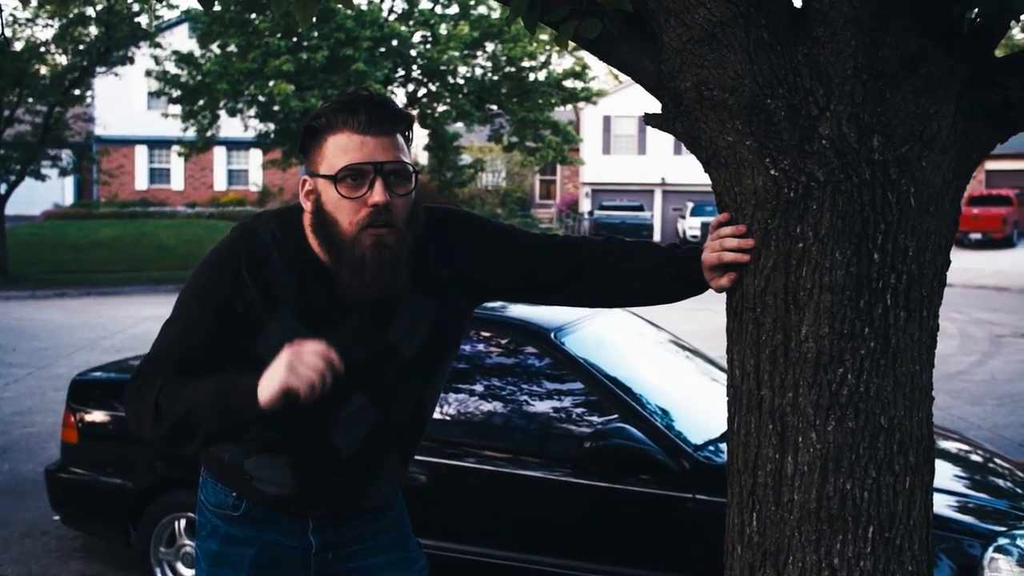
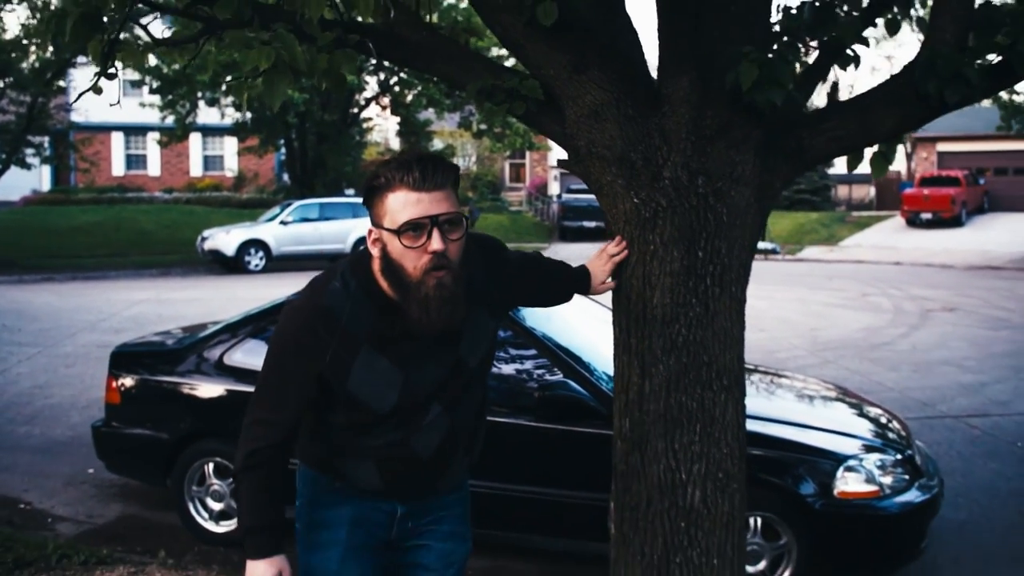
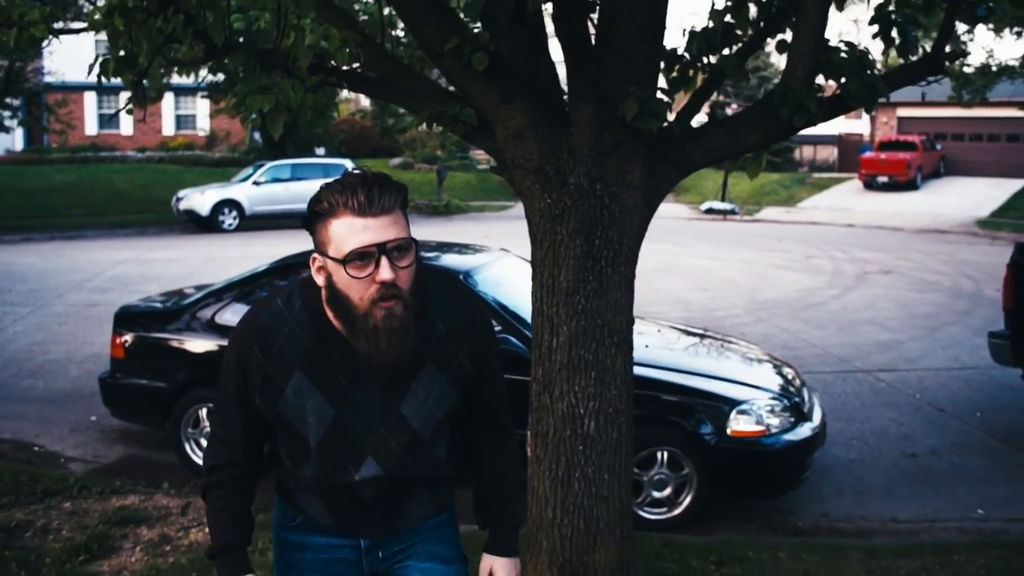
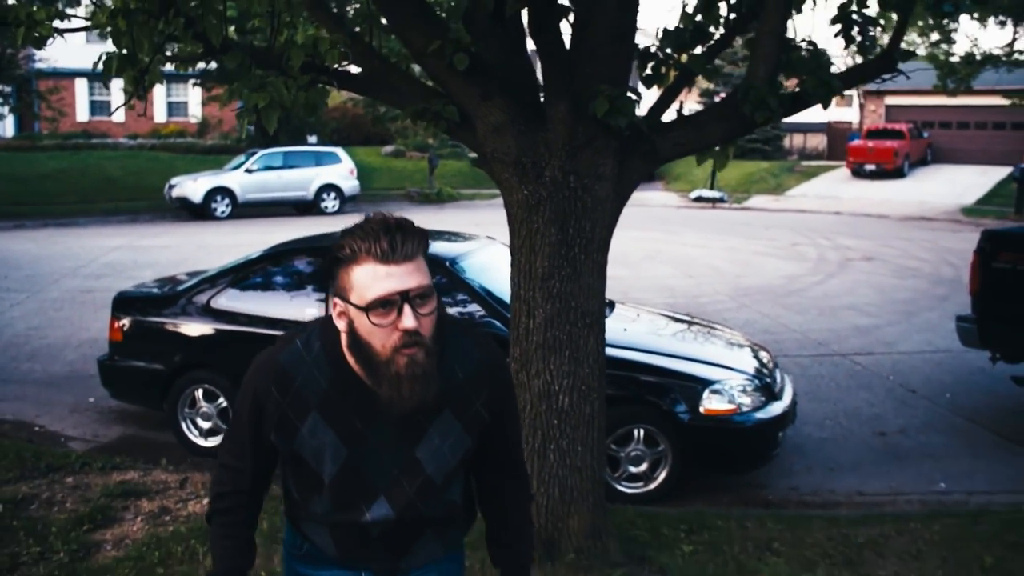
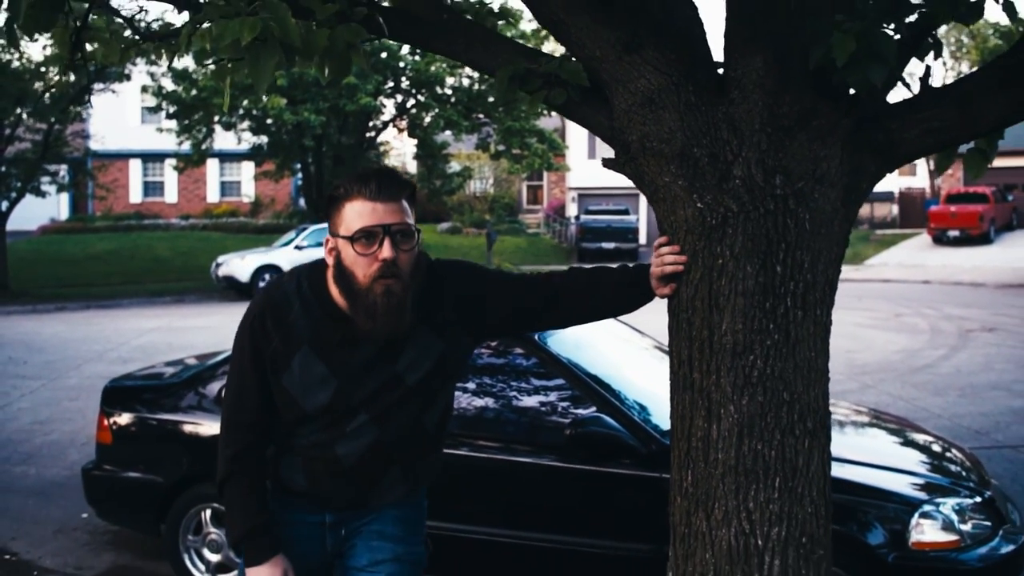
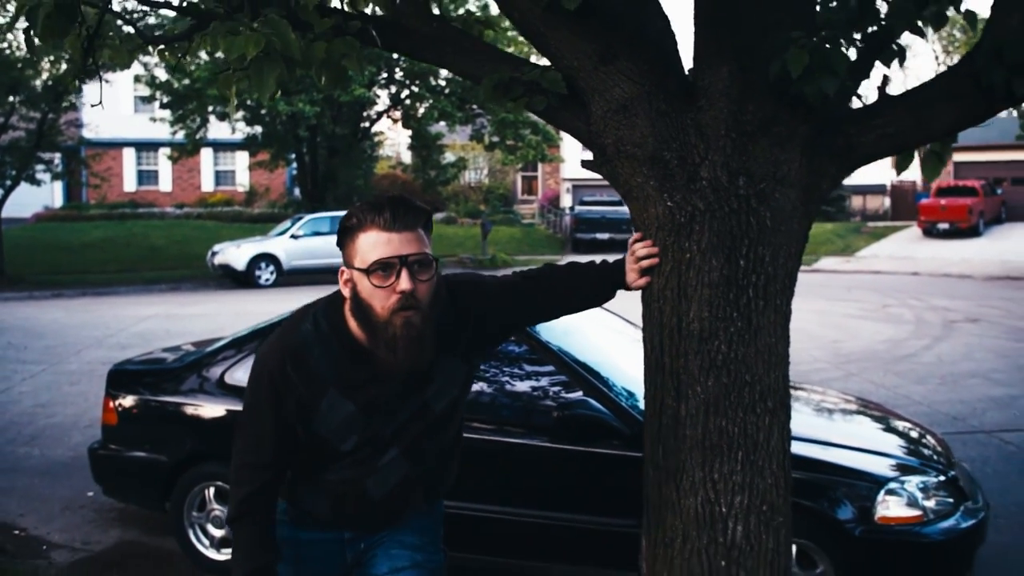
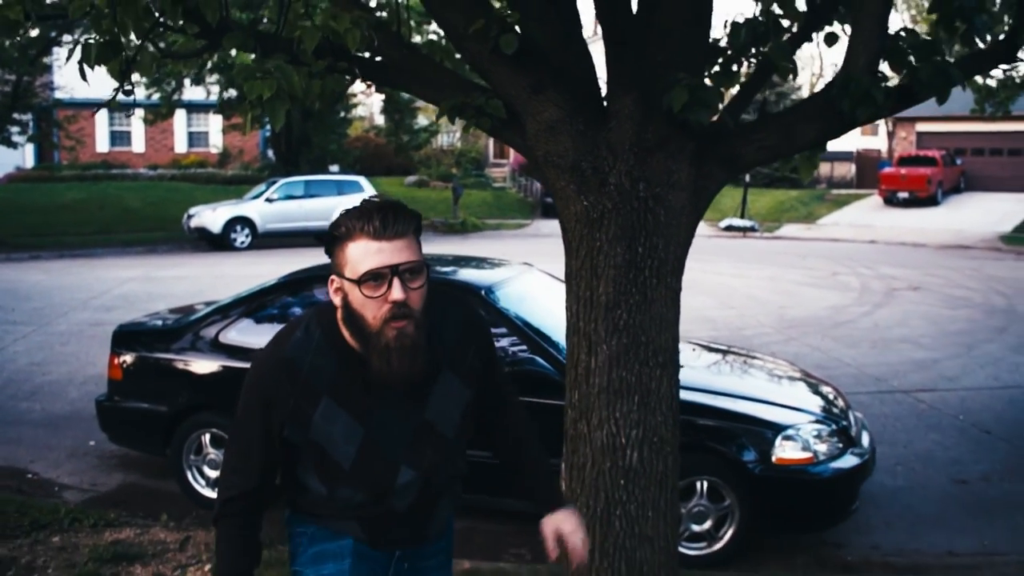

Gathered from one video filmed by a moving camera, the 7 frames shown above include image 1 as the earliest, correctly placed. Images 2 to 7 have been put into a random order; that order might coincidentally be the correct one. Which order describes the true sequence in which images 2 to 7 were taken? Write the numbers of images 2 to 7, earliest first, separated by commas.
5, 6, 2, 7, 3, 4
